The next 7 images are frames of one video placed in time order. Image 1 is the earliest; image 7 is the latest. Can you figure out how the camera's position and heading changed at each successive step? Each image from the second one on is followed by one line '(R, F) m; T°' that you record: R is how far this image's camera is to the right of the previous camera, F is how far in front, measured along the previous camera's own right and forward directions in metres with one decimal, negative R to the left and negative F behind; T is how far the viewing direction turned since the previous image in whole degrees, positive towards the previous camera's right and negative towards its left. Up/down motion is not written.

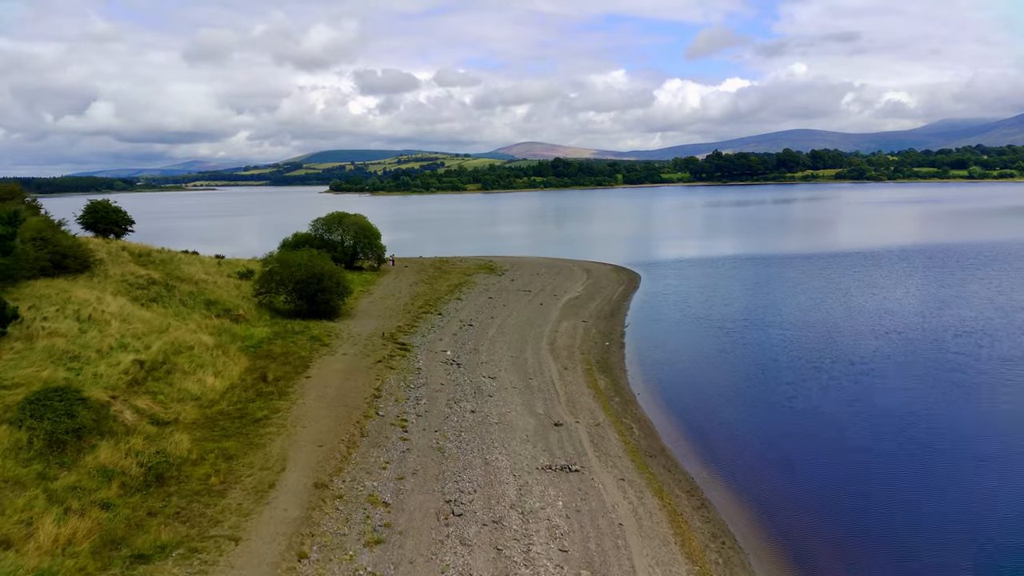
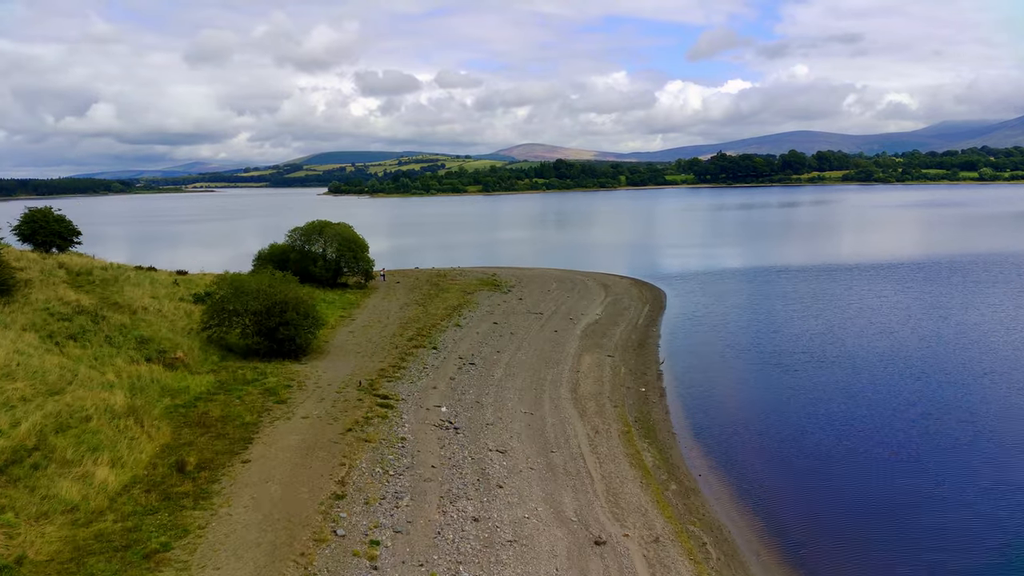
(-0.4, +5.8) m; 0°
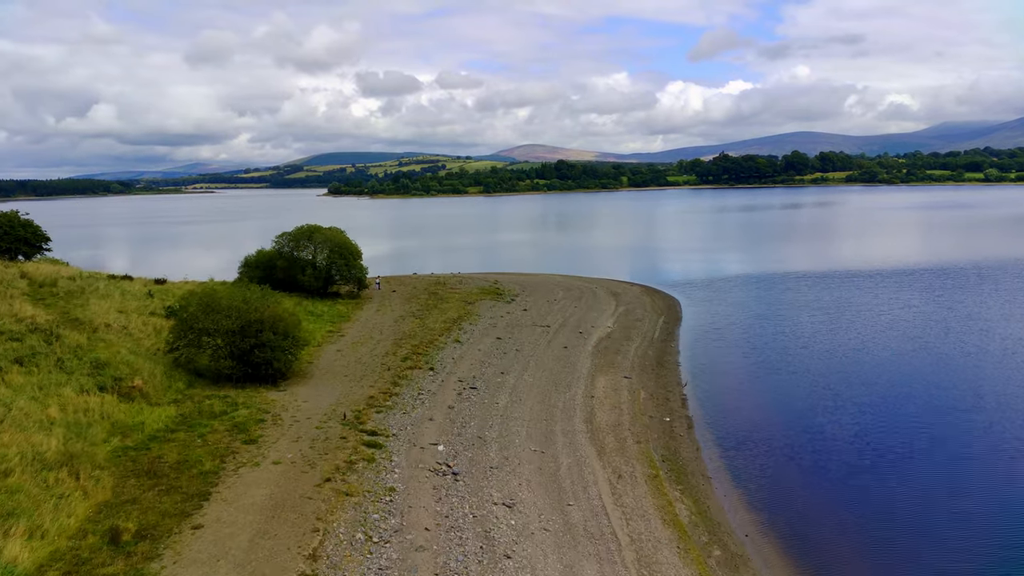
(-0.2, +2.7) m; 0°
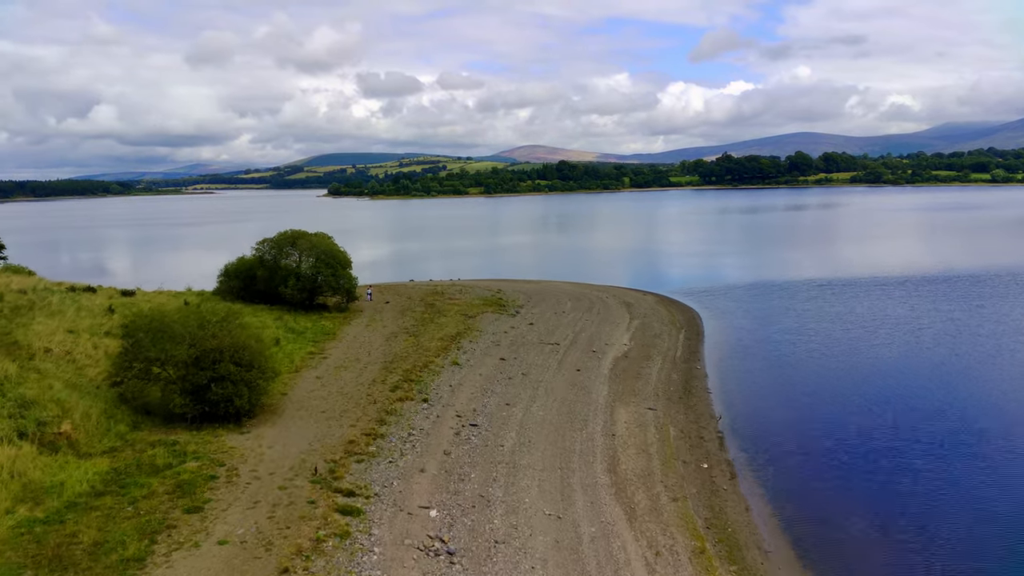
(-0.2, +3.3) m; 0°
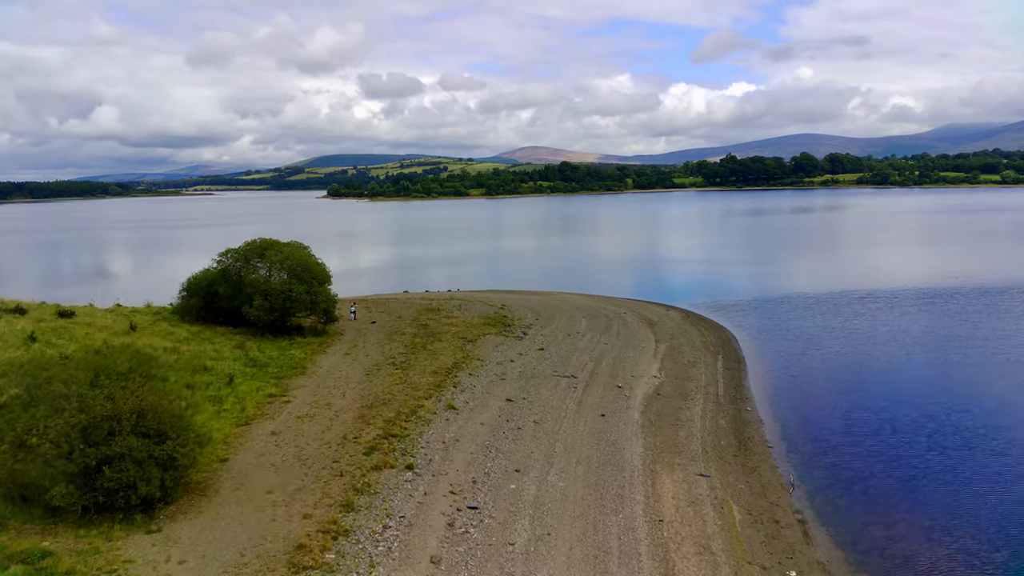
(-0.3, +4.8) m; 0°
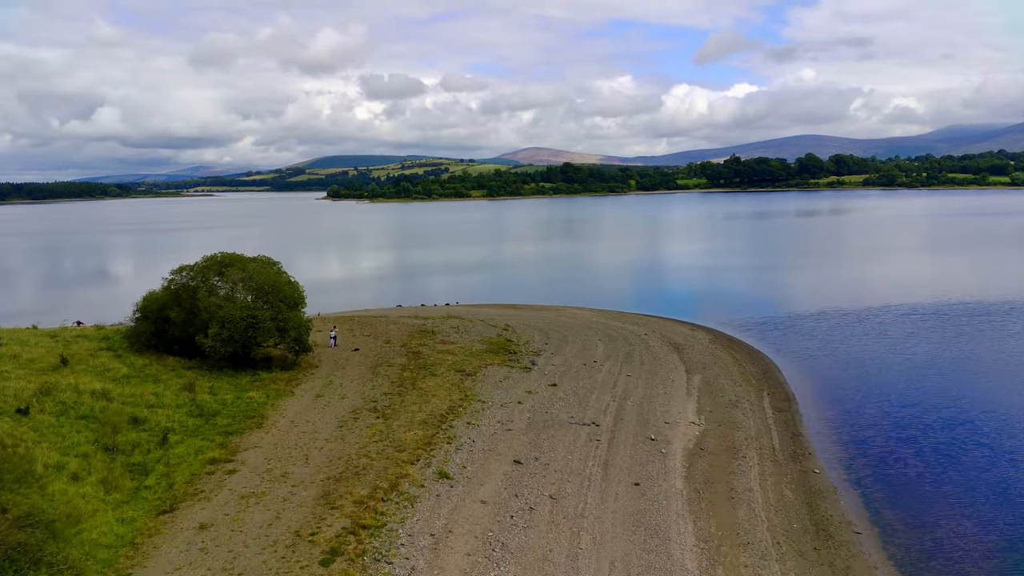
(-0.2, +4.3) m; 0°
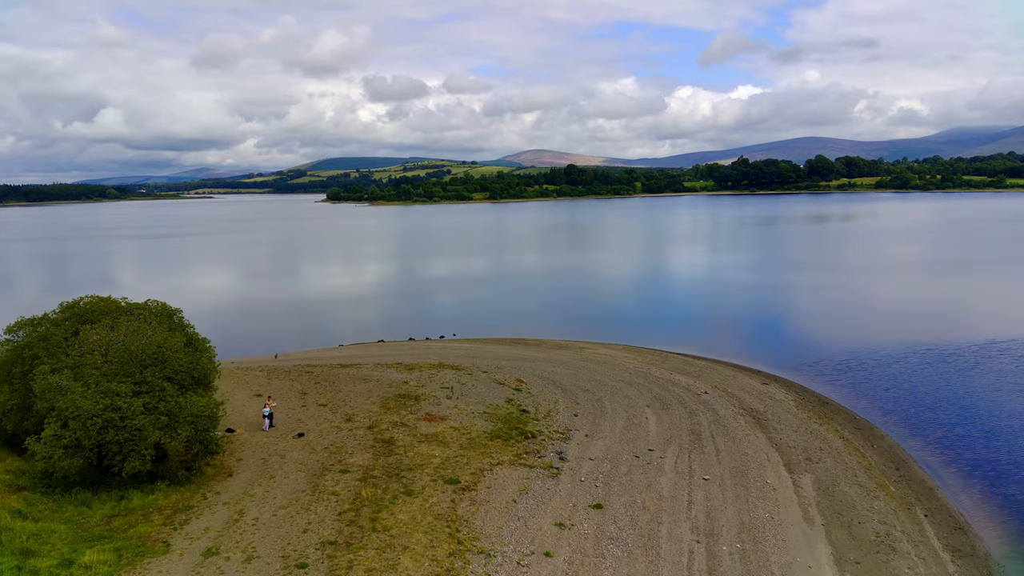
(-0.4, +8.1) m; 0°
